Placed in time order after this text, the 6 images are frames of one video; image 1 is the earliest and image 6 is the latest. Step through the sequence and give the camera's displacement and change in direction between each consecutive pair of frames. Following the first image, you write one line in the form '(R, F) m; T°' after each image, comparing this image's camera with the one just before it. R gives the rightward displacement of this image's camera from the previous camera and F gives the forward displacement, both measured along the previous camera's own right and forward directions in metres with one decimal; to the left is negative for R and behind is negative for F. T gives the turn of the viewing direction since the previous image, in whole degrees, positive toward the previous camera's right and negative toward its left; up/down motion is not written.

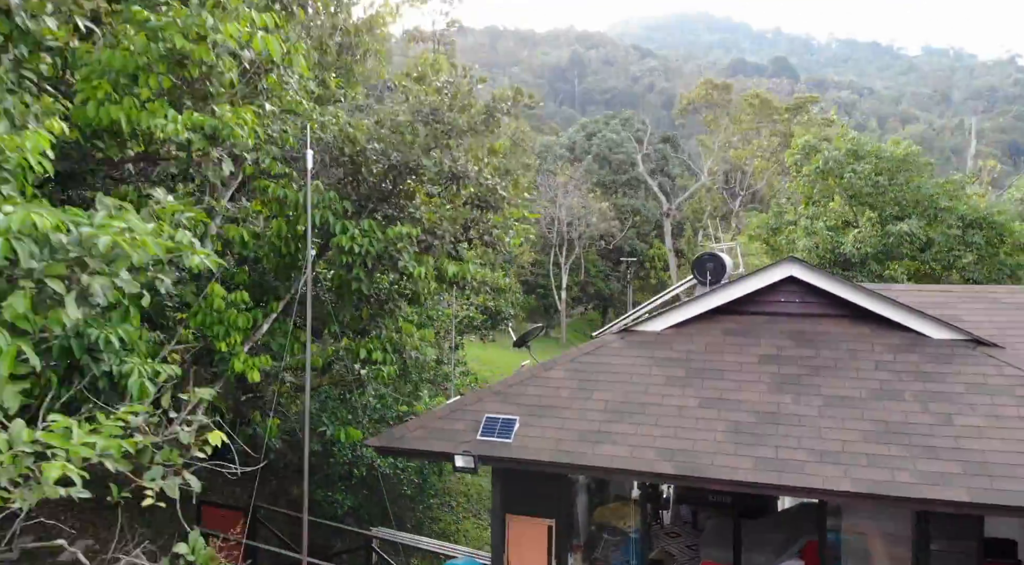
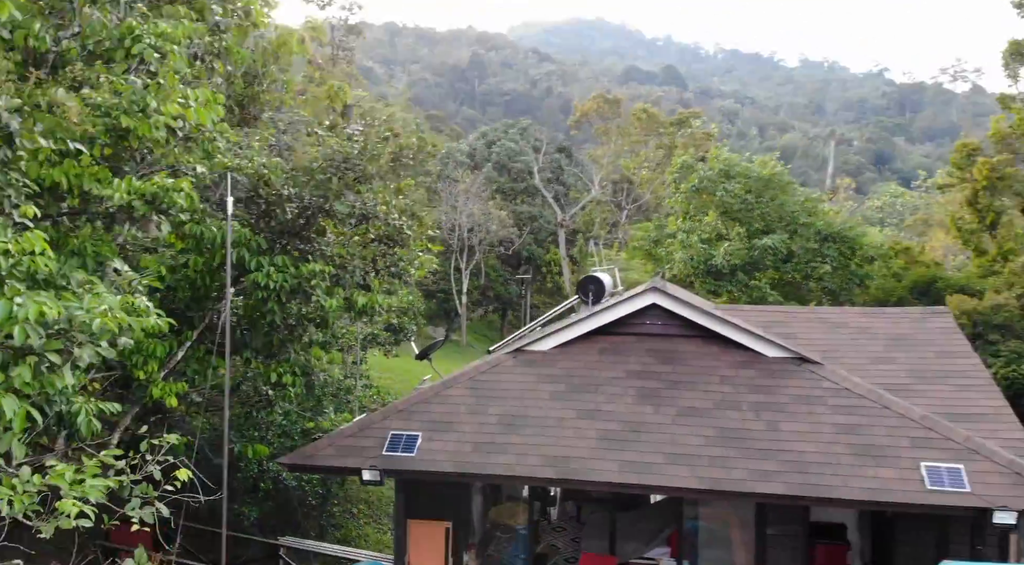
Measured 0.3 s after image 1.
(0.0, -0.8) m; +7°
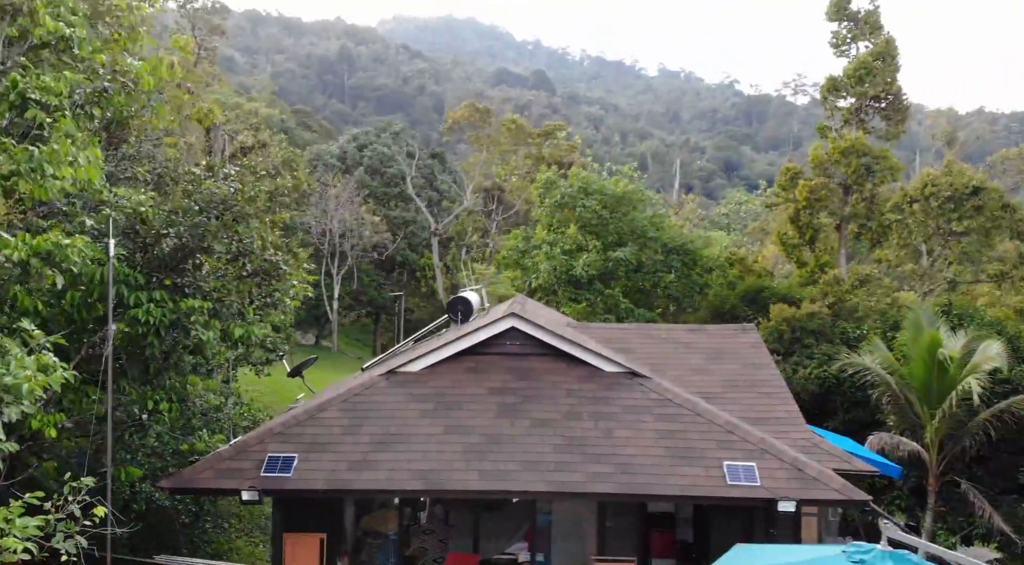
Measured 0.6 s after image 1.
(0.0, -0.8) m; +9°
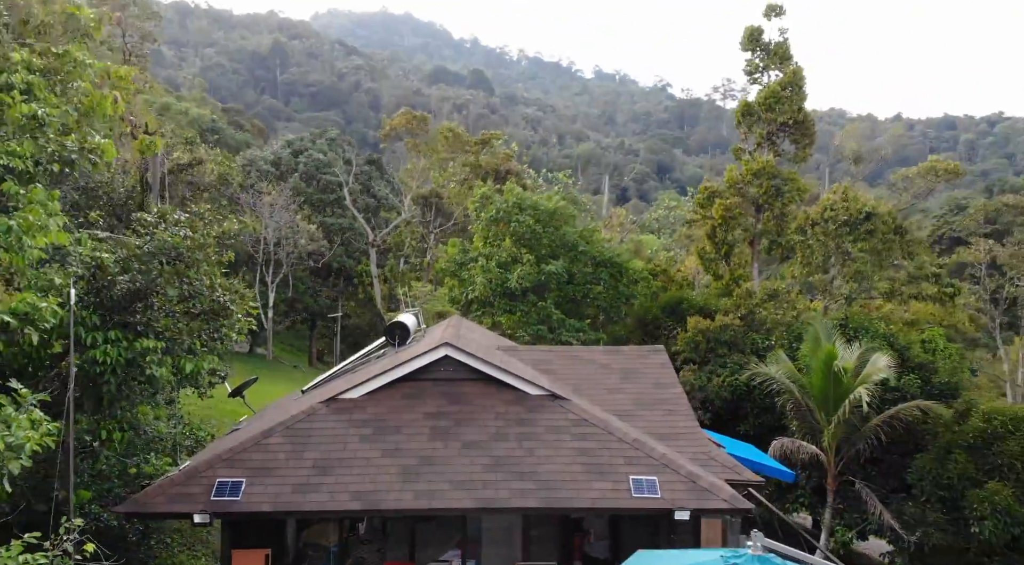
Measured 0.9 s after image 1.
(+0.1, -0.9) m; +4°
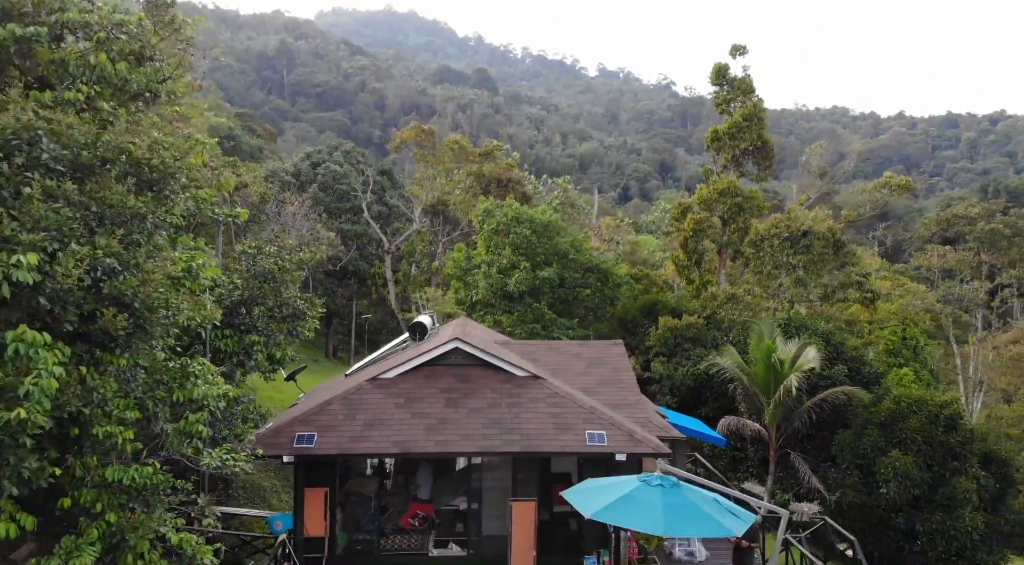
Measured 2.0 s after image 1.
(+0.2, -3.4) m; 0°
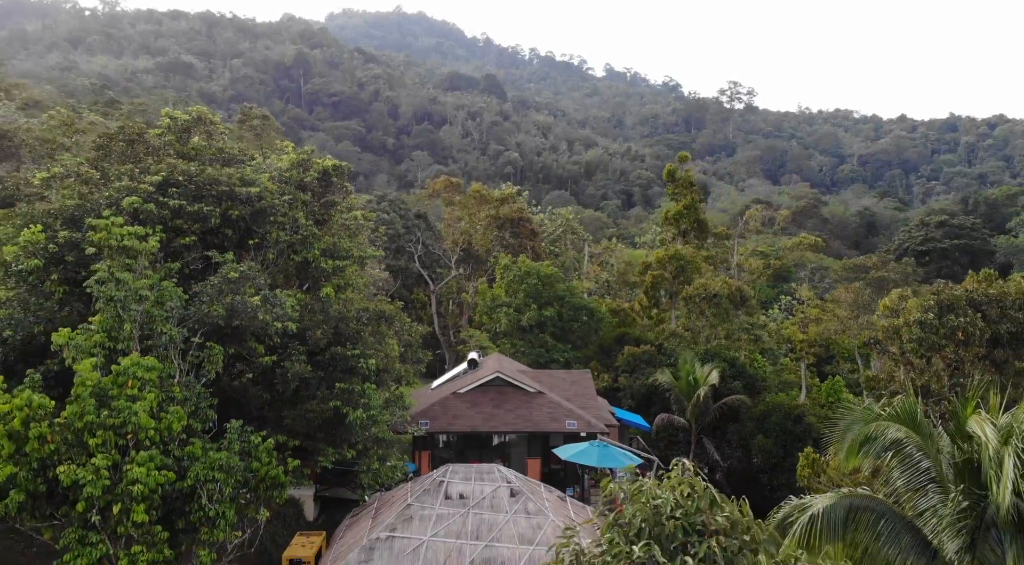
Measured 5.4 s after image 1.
(-0.2, -11.1) m; 0°
